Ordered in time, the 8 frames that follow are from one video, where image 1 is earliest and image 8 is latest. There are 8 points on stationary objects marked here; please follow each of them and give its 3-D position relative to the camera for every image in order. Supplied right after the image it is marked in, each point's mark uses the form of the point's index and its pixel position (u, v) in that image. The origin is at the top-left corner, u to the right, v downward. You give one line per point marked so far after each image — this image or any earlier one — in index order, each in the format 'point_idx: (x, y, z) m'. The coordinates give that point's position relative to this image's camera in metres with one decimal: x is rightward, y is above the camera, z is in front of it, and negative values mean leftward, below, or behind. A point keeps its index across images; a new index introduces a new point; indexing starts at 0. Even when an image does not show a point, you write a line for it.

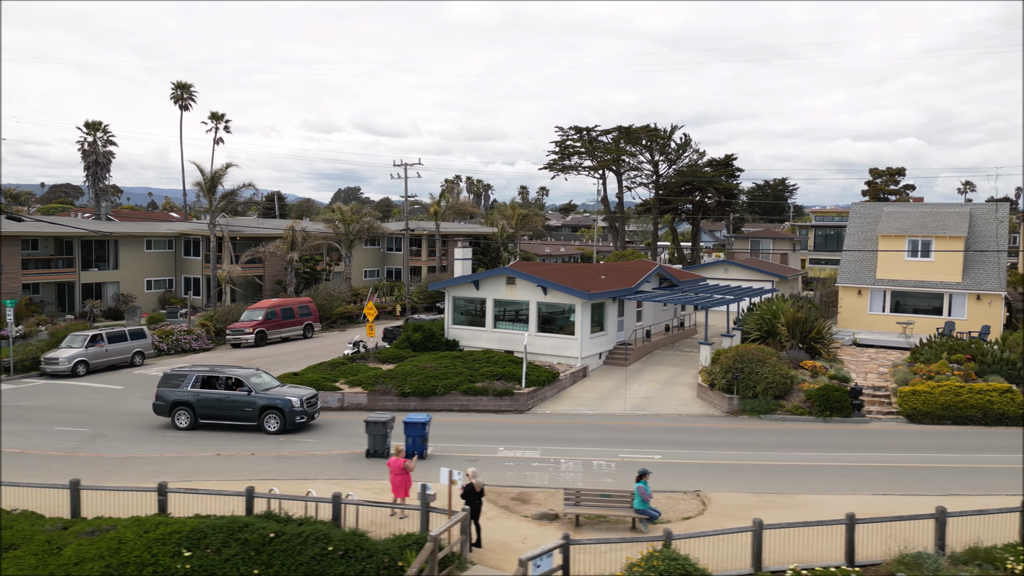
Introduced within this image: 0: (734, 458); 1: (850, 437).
0: (+3.9, -3.0, +16.9) m
1: (+6.7, -3.0, +19.4) m
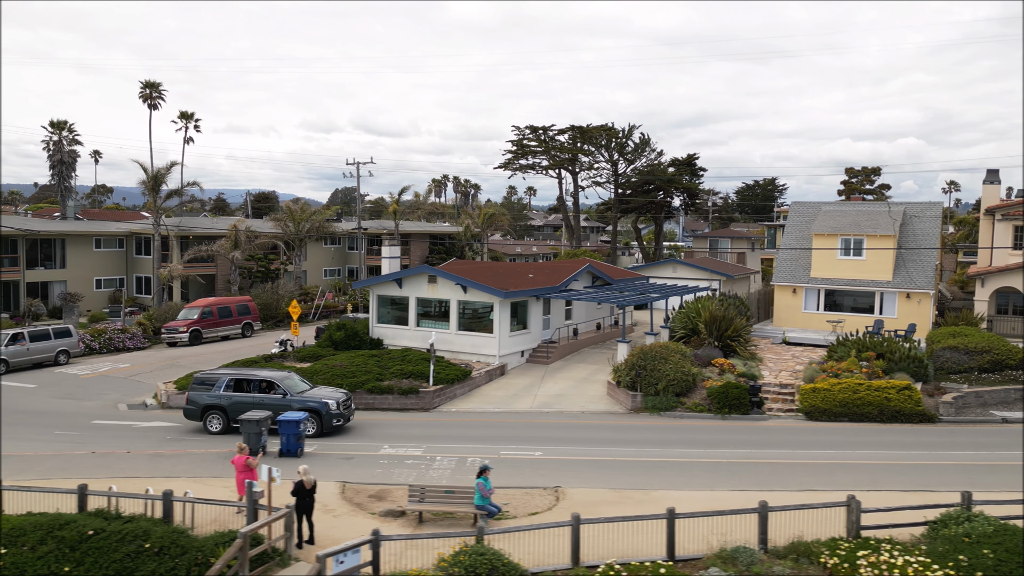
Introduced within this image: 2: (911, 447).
0: (+1.8, -2.9, +17.0) m
1: (+4.6, -3.0, +19.5) m
2: (+7.4, -3.0, +18.2) m
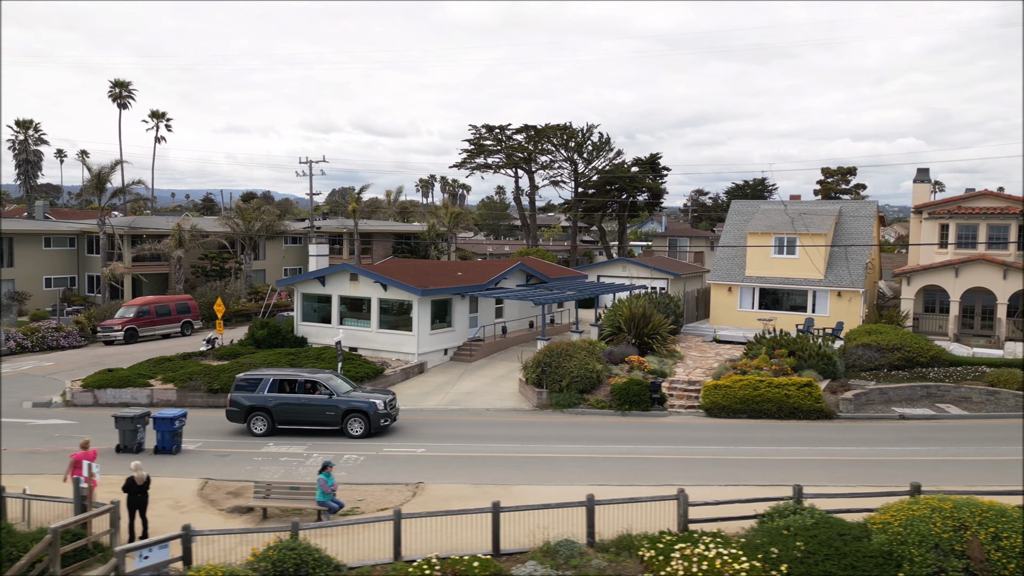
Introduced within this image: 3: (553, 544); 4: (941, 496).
0: (-0.3, -2.9, +17.0) m
1: (+2.4, -2.9, +19.6) m
2: (+5.3, -2.9, +18.3) m
3: (+0.5, -3.0, +11.1) m
4: (+5.0, -2.4, +11.2) m
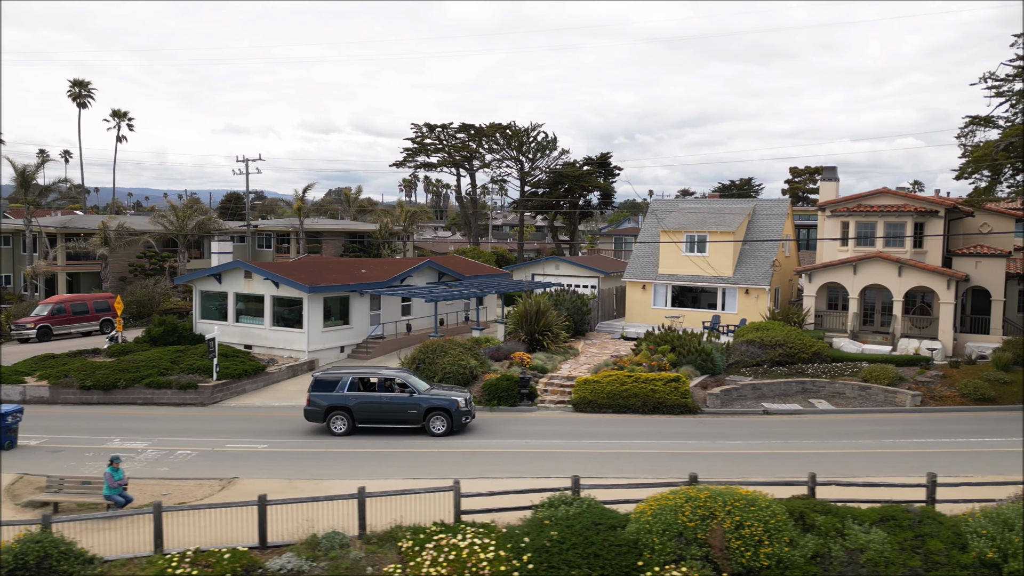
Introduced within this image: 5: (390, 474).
0: (-3.1, -2.8, +17.0) m
1: (-0.4, -2.8, +19.7) m
2: (+2.4, -2.9, +18.4) m
3: (-2.3, -2.9, +11.2) m
4: (+2.3, -2.3, +11.4) m
5: (-1.8, -2.7, +14.2) m
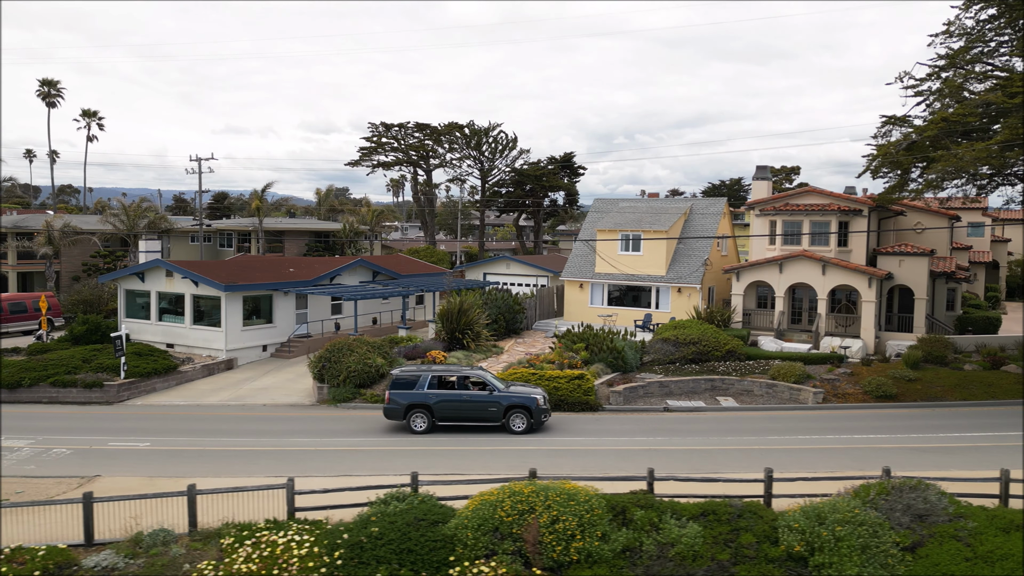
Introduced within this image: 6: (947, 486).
0: (-5.2, -2.8, +17.0) m
1: (-2.6, -2.8, +19.7) m
2: (+0.3, -2.8, +18.5) m
3: (-4.3, -2.8, +11.1) m
4: (+0.3, -2.3, +11.4) m
5: (-3.9, -2.7, +14.2) m
6: (+5.5, -2.5, +12.2) m
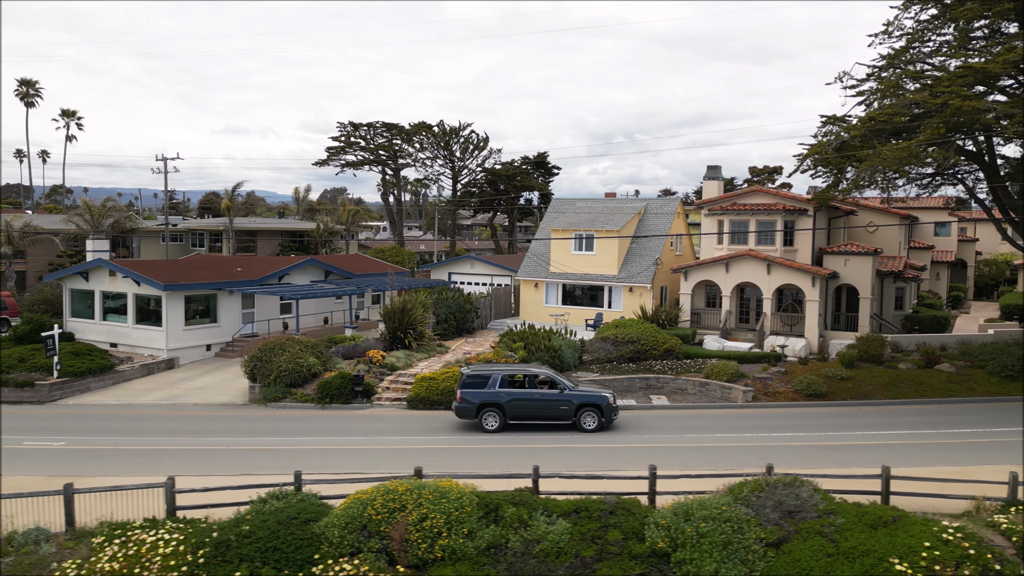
0: (-6.7, -2.8, +17.0) m
1: (-4.1, -2.8, +19.7) m
2: (-1.2, -2.8, +18.5) m
3: (-5.7, -2.8, +11.1) m
4: (-1.2, -2.3, +11.5) m
5: (-5.3, -2.7, +14.2) m
6: (+4.1, -2.5, +12.3) m
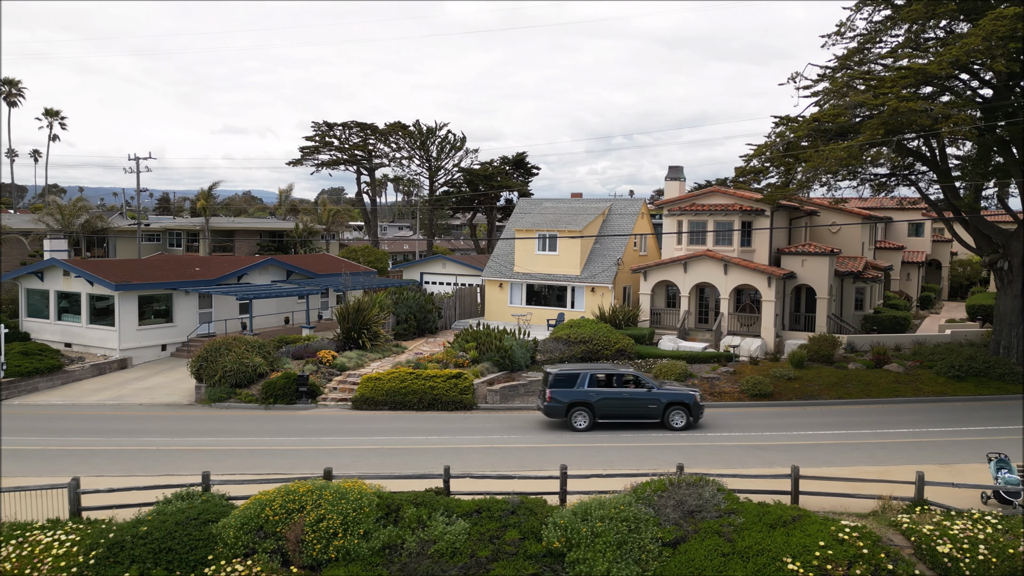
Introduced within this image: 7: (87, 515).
0: (-7.9, -2.8, +16.9) m
1: (-5.3, -2.8, +19.6) m
2: (-2.4, -2.8, +18.5) m
3: (-6.9, -2.8, +11.1) m
4: (-2.3, -2.3, +11.4) m
5: (-6.5, -2.7, +14.1) m
6: (+2.9, -2.5, +12.3) m
7: (-5.1, -2.7, +11.6) m
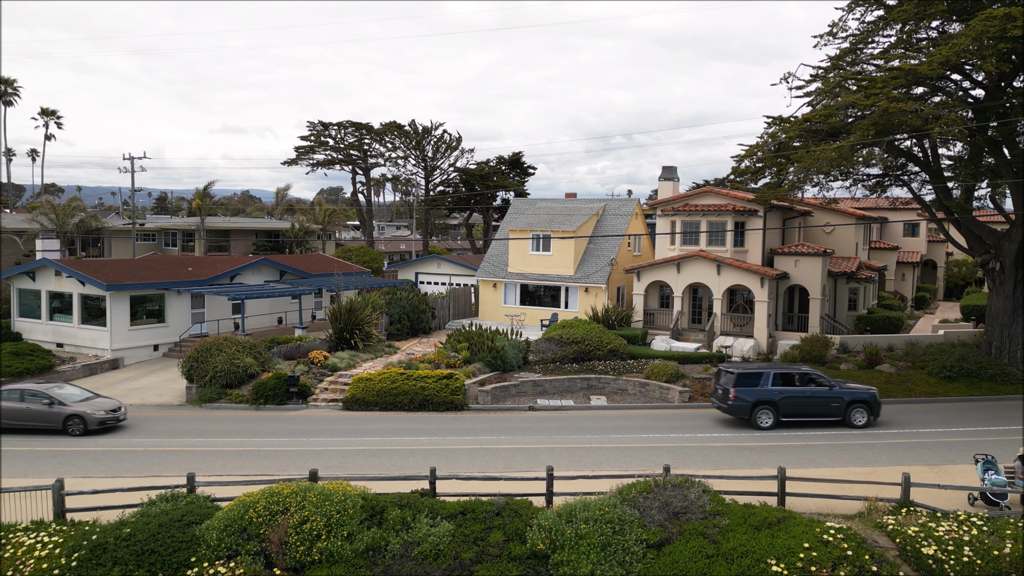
0: (-8.1, -2.8, +16.9) m
1: (-5.5, -2.8, +19.6) m
2: (-2.6, -2.8, +18.5) m
3: (-7.0, -2.8, +11.0) m
4: (-2.5, -2.3, +11.4) m
5: (-6.7, -2.7, +14.1) m
6: (+2.8, -2.5, +12.3) m
7: (-5.3, -2.7, +11.5) m
